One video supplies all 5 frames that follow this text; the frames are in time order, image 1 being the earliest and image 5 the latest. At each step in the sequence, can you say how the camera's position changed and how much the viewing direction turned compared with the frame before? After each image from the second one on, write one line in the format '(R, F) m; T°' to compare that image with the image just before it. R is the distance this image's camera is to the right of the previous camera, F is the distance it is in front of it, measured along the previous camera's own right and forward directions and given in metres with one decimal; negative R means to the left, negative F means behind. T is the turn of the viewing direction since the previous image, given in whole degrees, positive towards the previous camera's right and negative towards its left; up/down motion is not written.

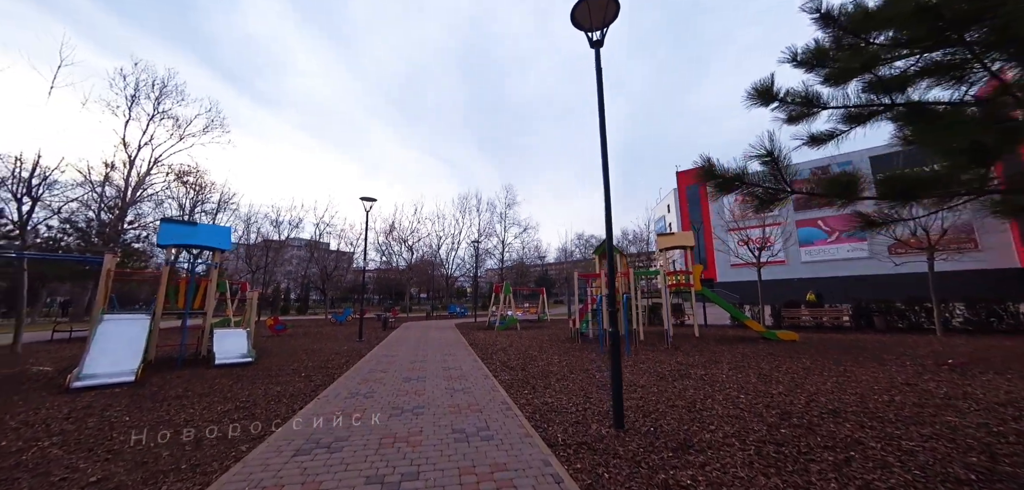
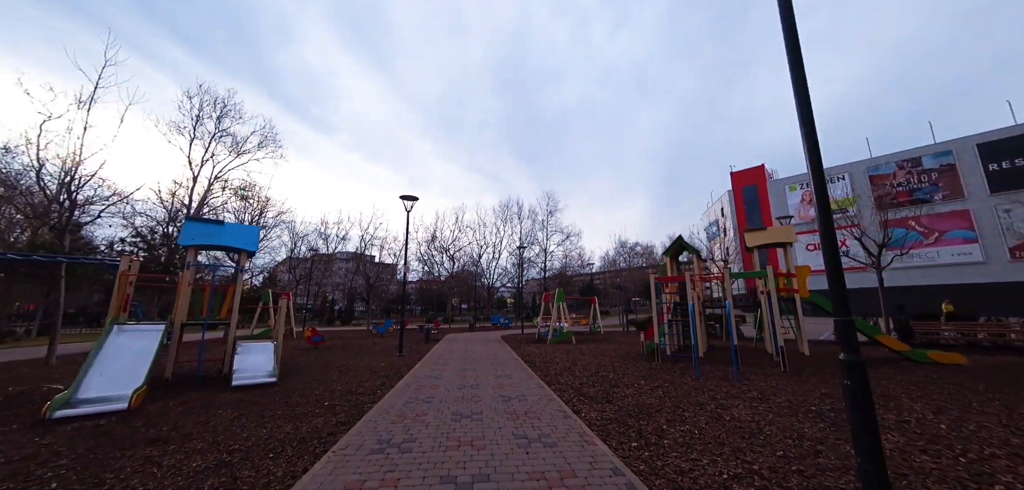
(-0.7, +1.8) m; -6°
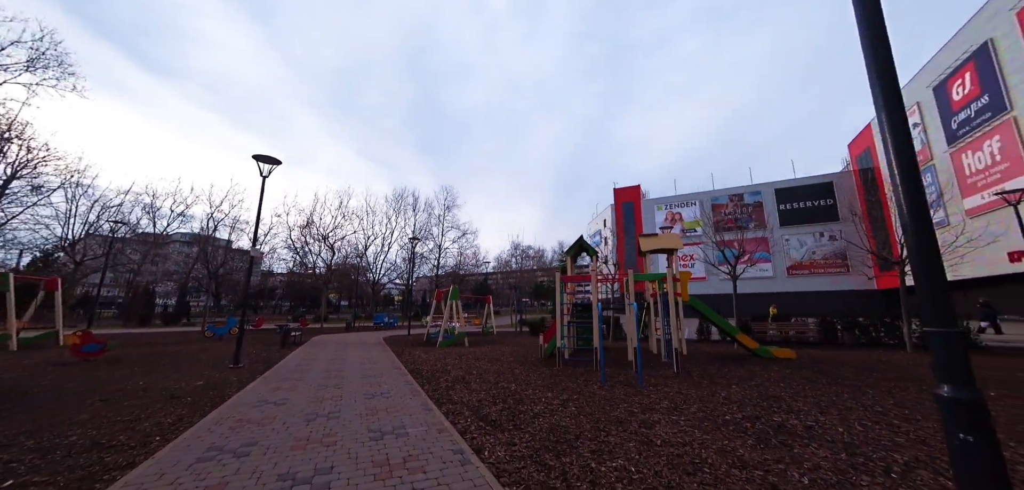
(+0.1, +1.6) m; +17°
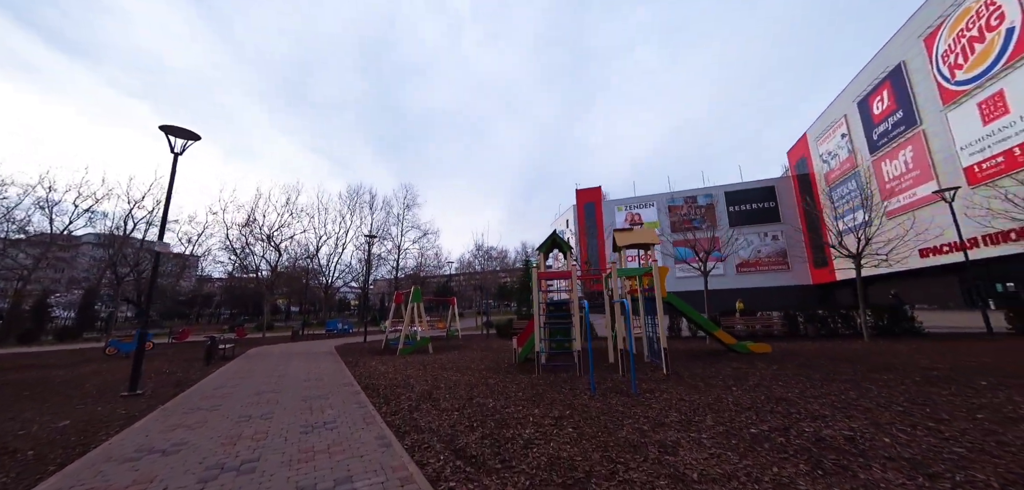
(-0.3, +1.1) m; +6°
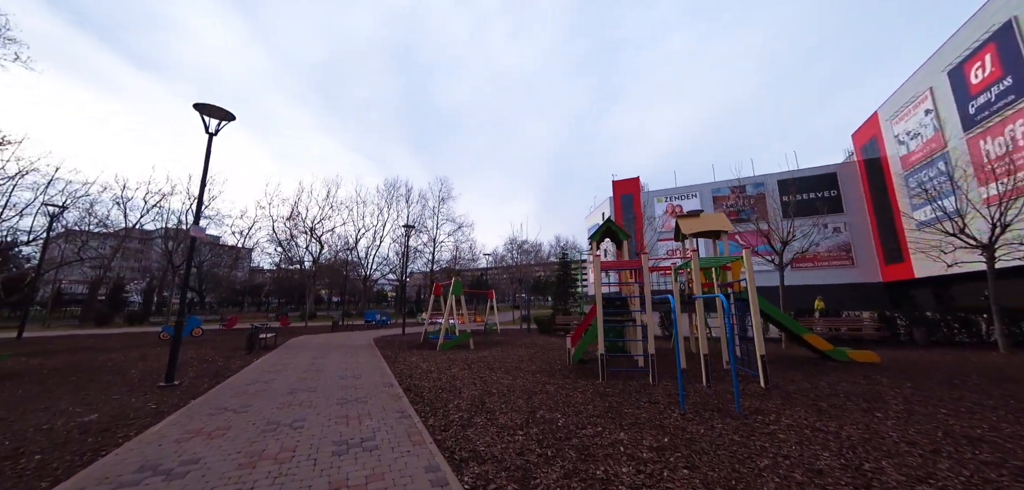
(-0.6, +1.2) m; -5°
